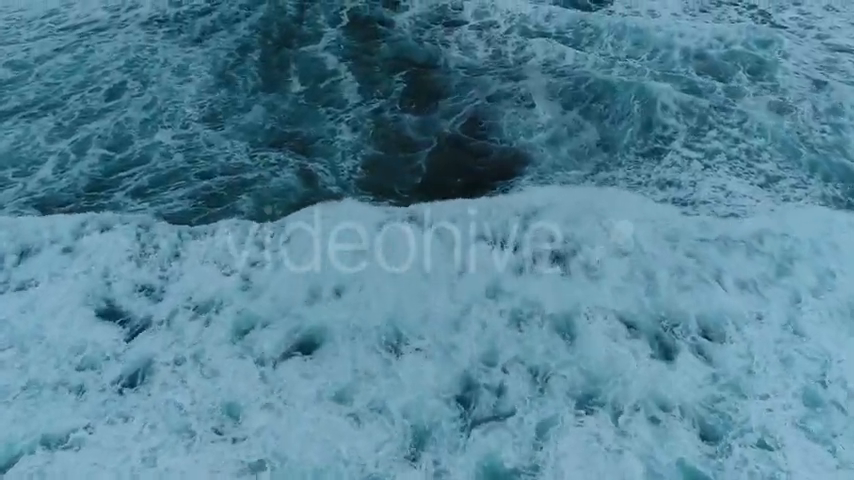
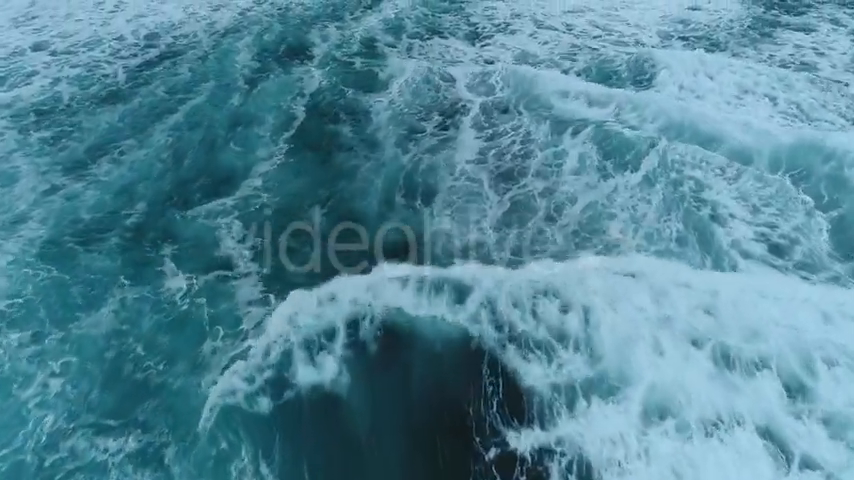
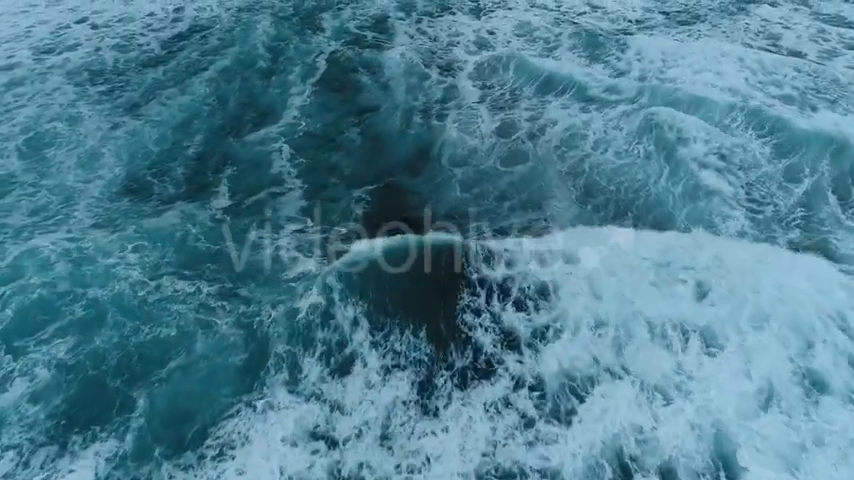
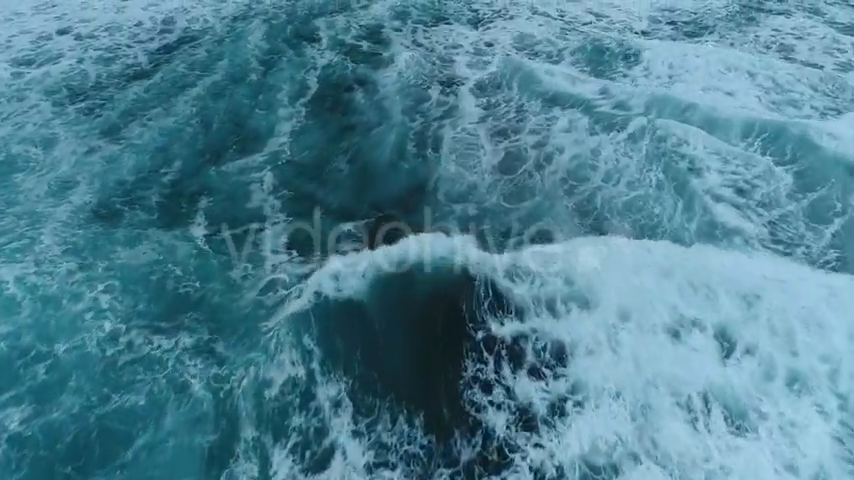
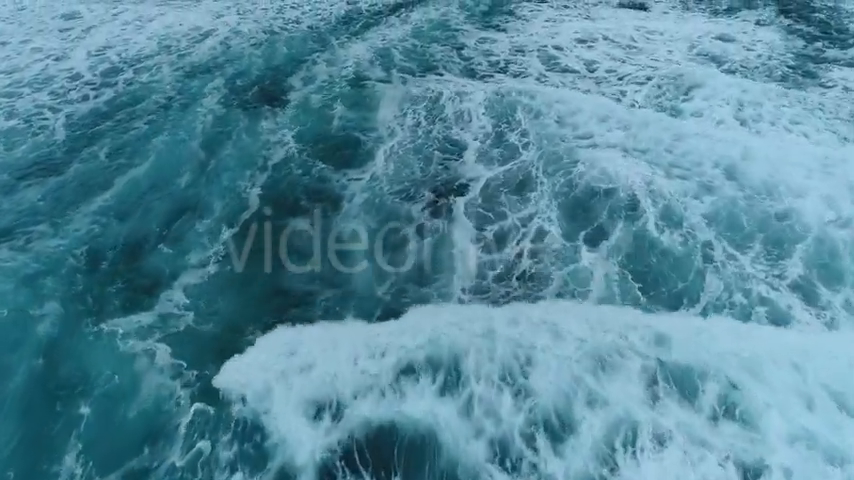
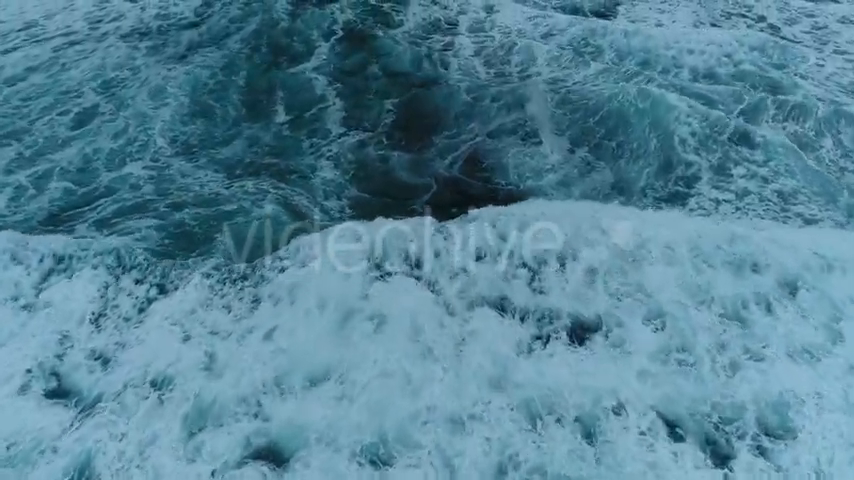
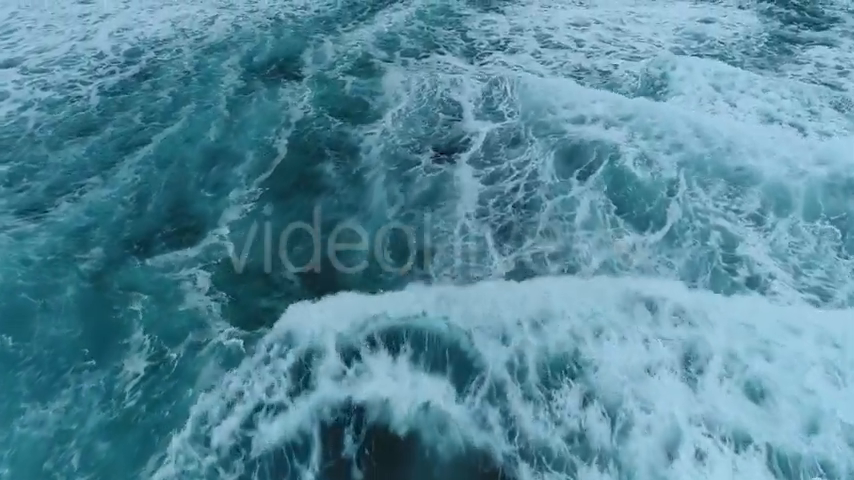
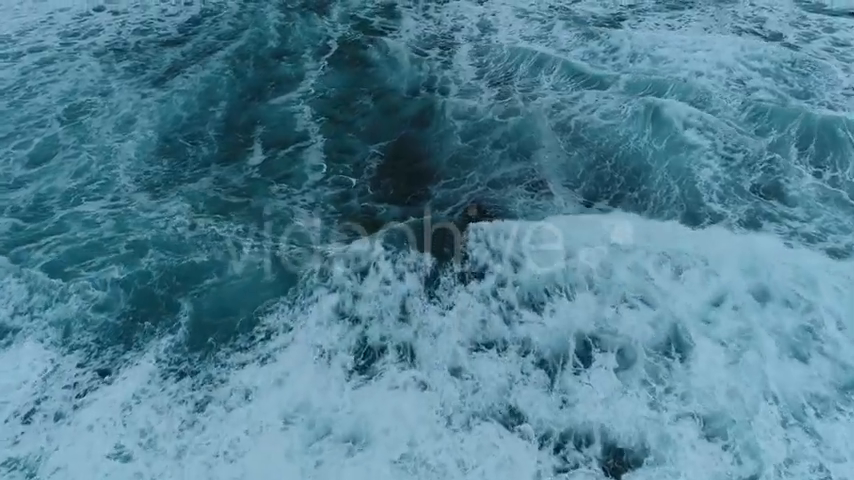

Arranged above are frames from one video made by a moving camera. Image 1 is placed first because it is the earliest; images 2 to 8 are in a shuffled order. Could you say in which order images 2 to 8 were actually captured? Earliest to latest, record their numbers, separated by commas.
6, 8, 3, 4, 2, 7, 5
